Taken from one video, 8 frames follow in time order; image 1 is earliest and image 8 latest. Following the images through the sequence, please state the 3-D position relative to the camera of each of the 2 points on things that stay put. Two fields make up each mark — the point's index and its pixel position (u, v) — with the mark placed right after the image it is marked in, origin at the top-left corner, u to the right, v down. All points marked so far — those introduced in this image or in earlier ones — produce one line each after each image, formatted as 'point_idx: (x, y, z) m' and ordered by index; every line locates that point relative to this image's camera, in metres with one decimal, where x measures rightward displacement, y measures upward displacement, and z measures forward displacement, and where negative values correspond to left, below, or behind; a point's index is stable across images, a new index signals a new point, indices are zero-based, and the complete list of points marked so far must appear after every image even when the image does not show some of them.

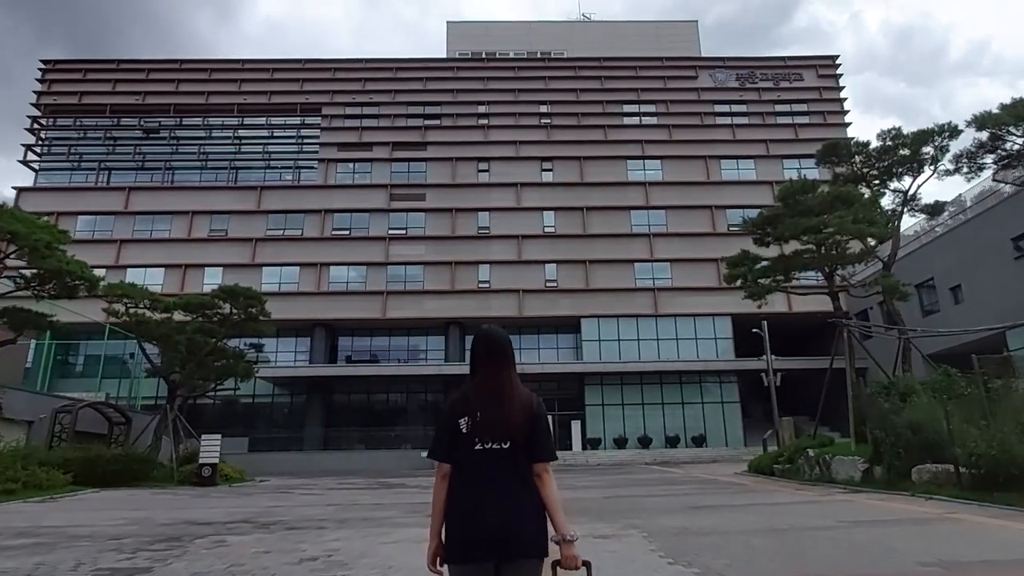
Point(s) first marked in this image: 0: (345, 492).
0: (-4.4, -5.4, +16.7) m
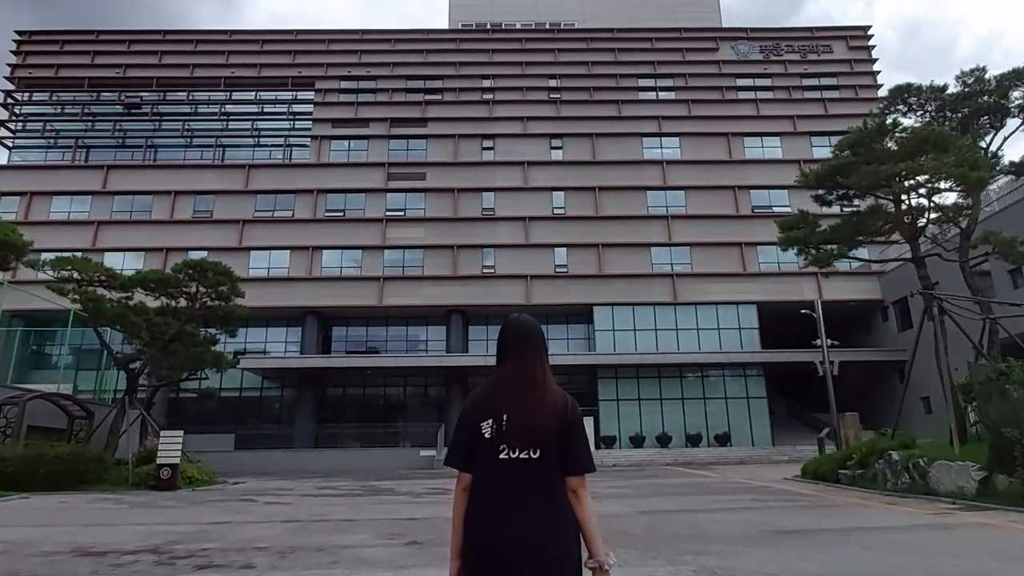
0: (-4.2, -4.7, +13.8) m
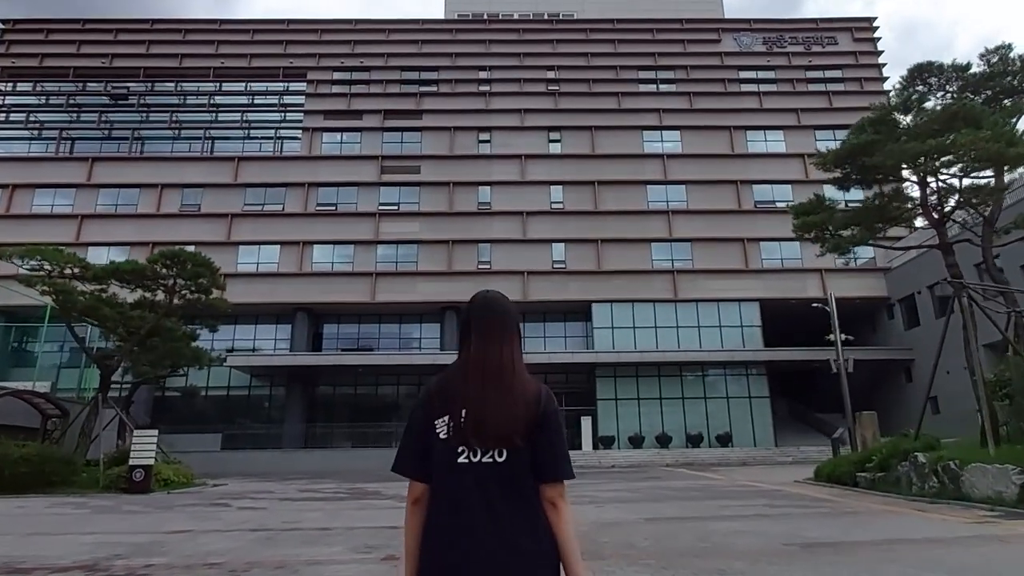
0: (-4.3, -4.4, +12.8) m
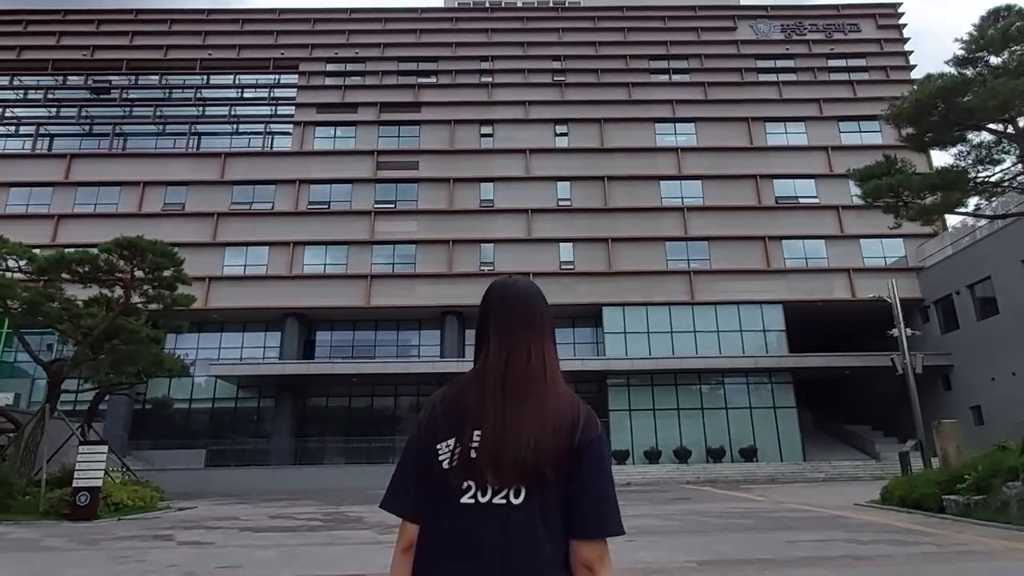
0: (-4.2, -4.1, +10.5) m
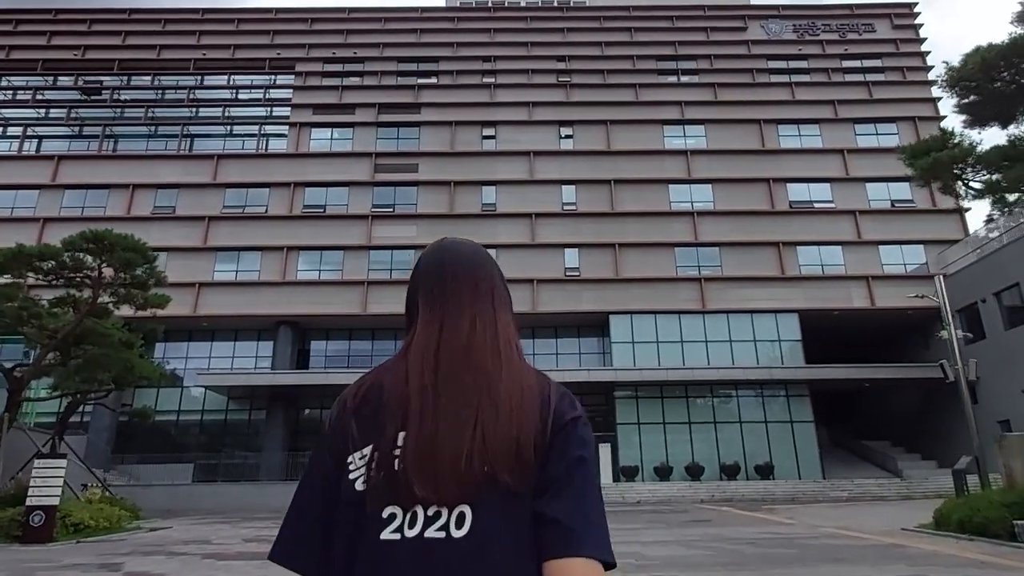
0: (-4.2, -4.0, +9.0) m
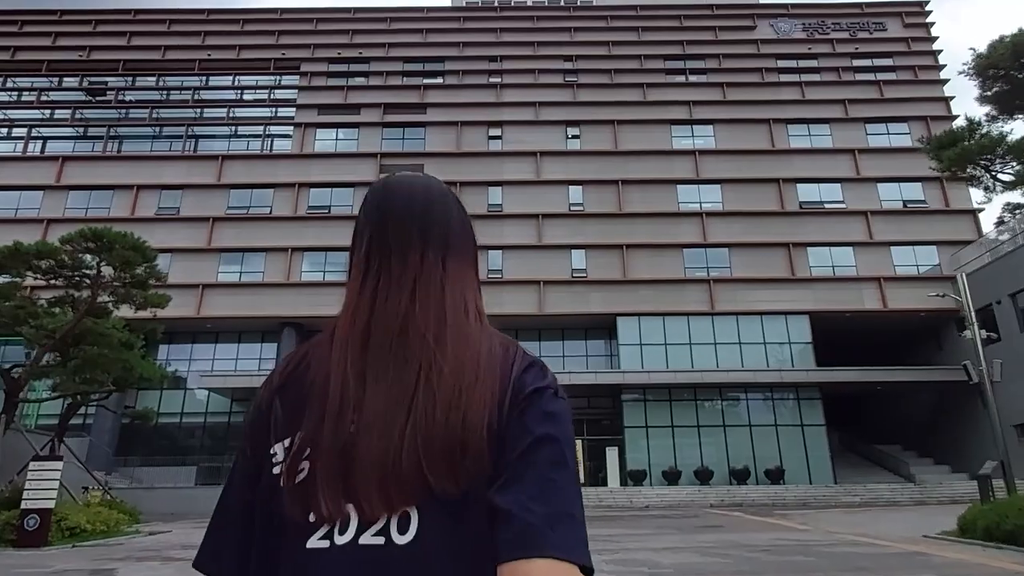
0: (-4.1, -3.9, +8.6) m
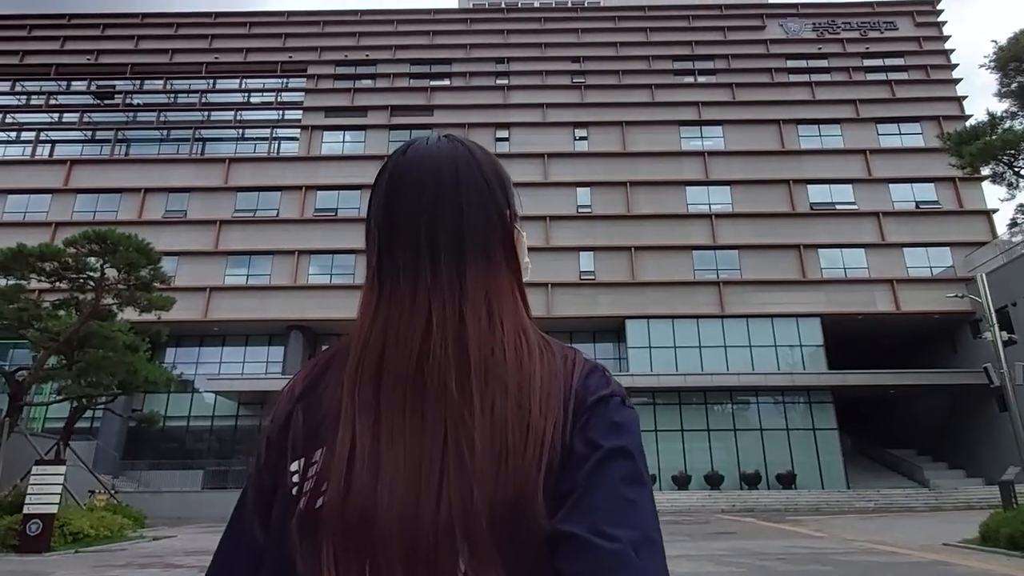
0: (-4.0, -4.0, +8.5) m
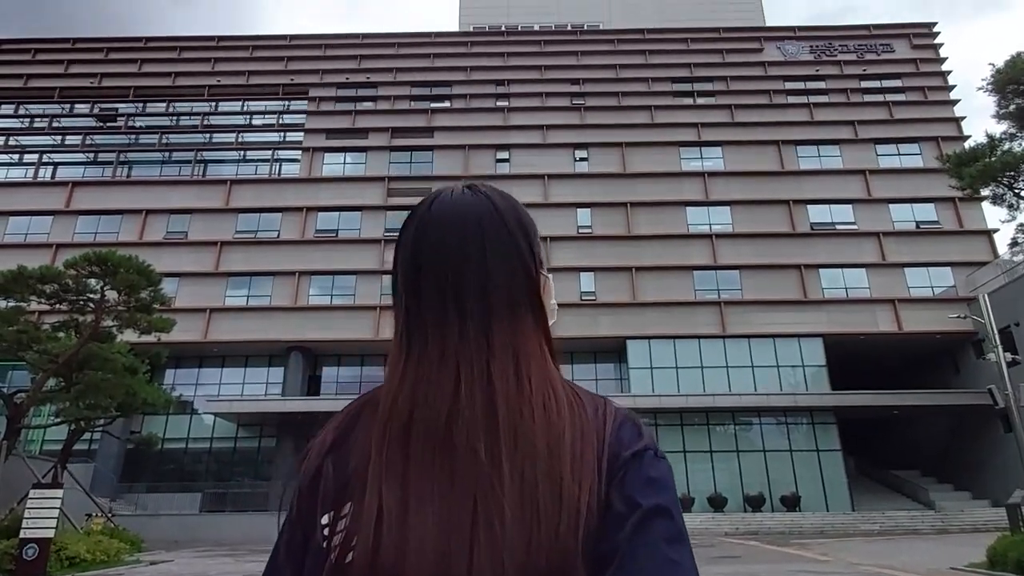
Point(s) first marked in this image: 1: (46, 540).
0: (-3.9, -4.3, +8.3) m
1: (-8.9, -4.8, +12.0) m
